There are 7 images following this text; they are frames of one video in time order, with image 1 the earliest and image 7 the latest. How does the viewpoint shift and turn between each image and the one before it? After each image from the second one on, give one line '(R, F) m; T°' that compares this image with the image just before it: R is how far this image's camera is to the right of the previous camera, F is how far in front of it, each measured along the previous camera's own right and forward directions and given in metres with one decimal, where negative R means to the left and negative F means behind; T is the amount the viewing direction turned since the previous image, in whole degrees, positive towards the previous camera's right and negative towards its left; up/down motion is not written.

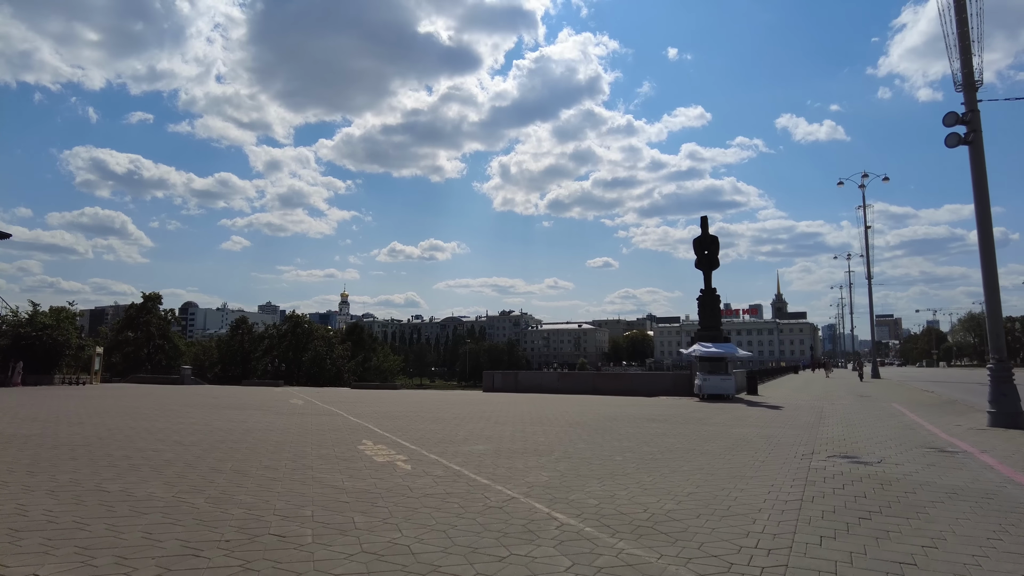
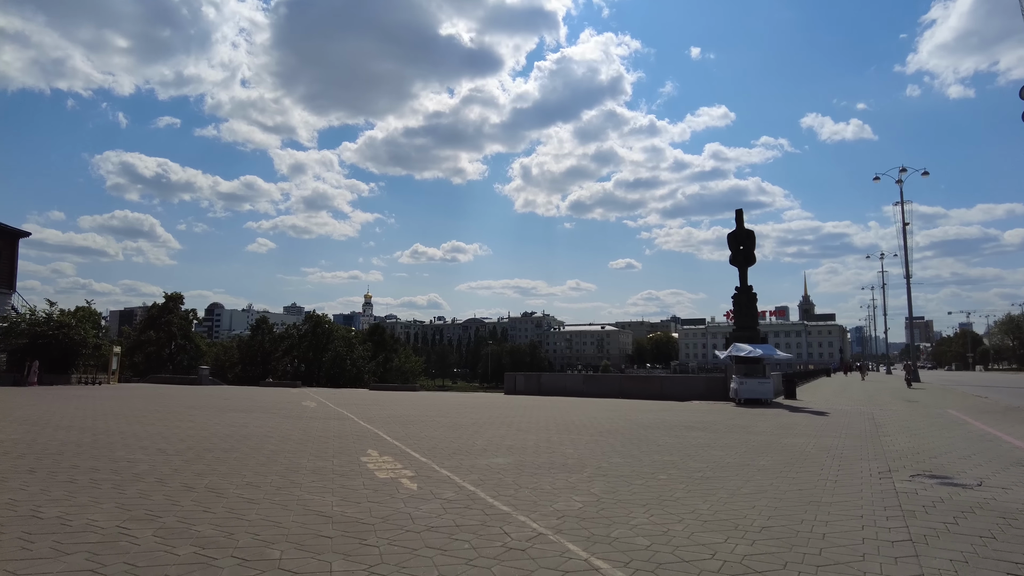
(0.0, +1.4) m; -2°
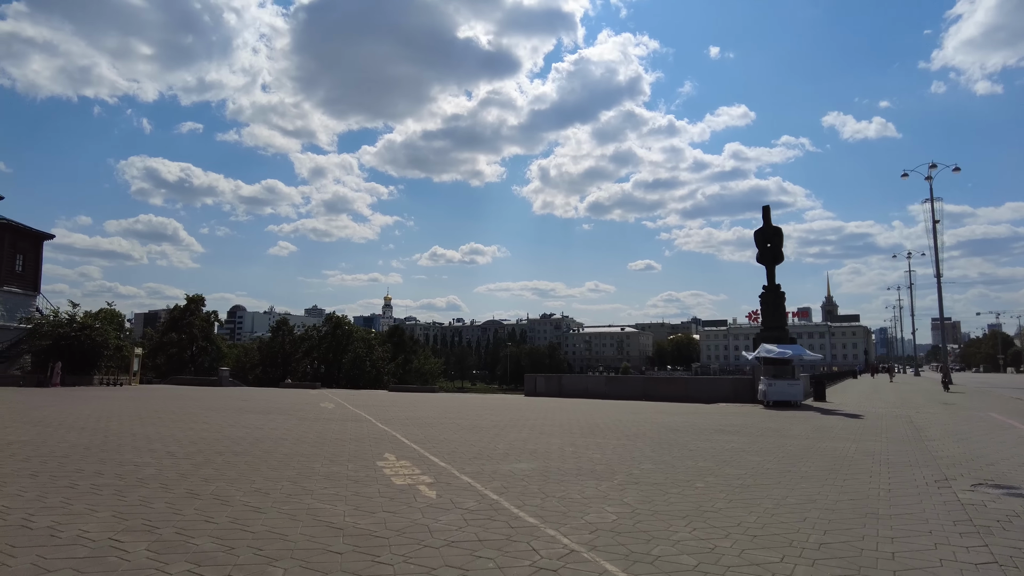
(-0.1, +0.5) m; -2°
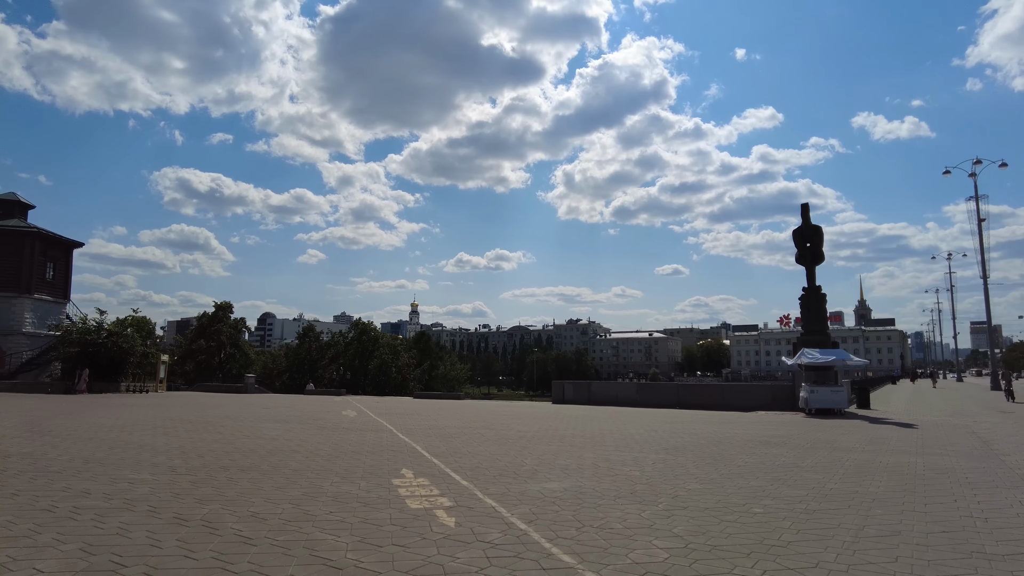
(0.0, +0.9) m; -2°
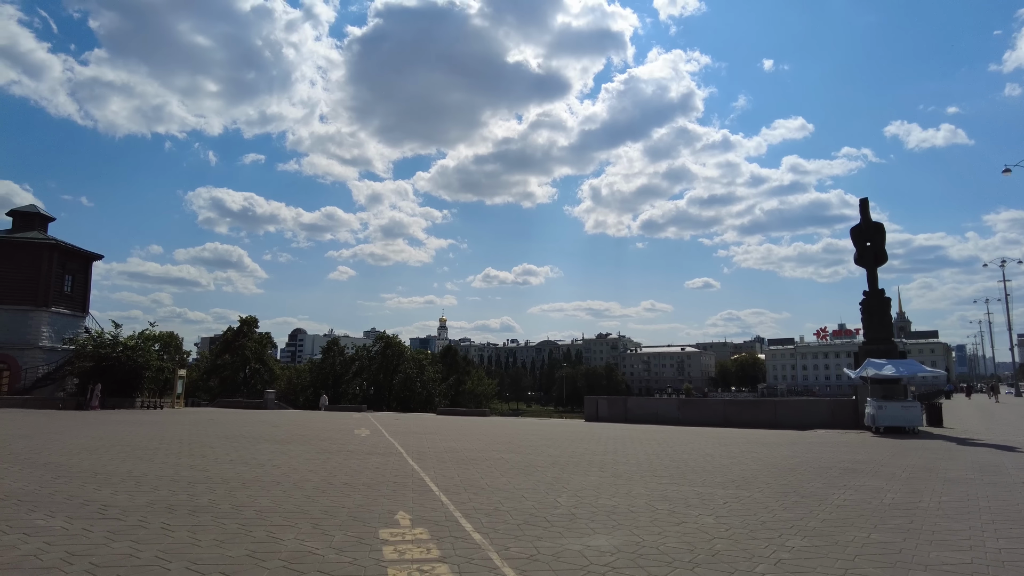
(0.0, +2.2) m; -2°
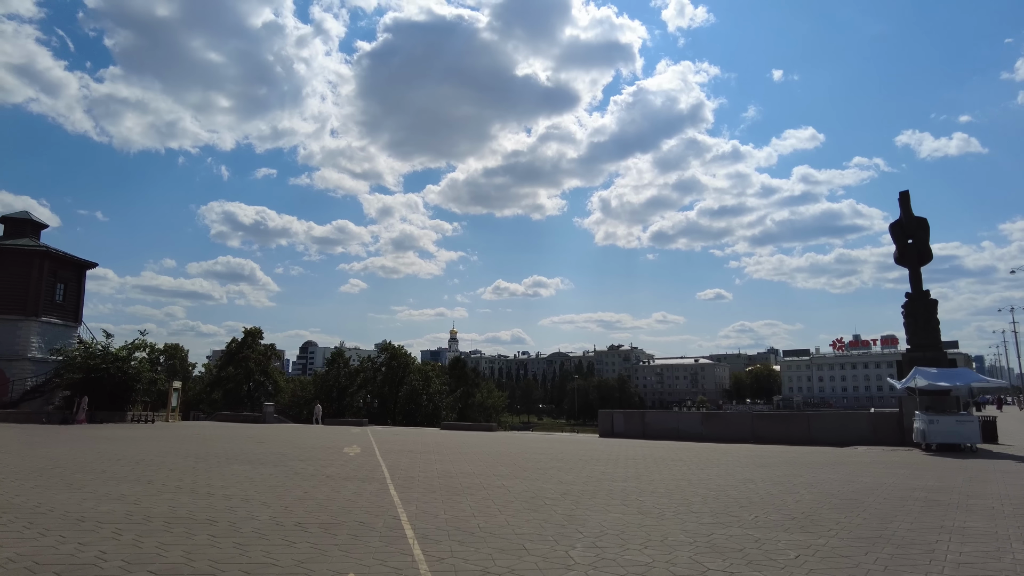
(+0.1, +2.0) m; -1°
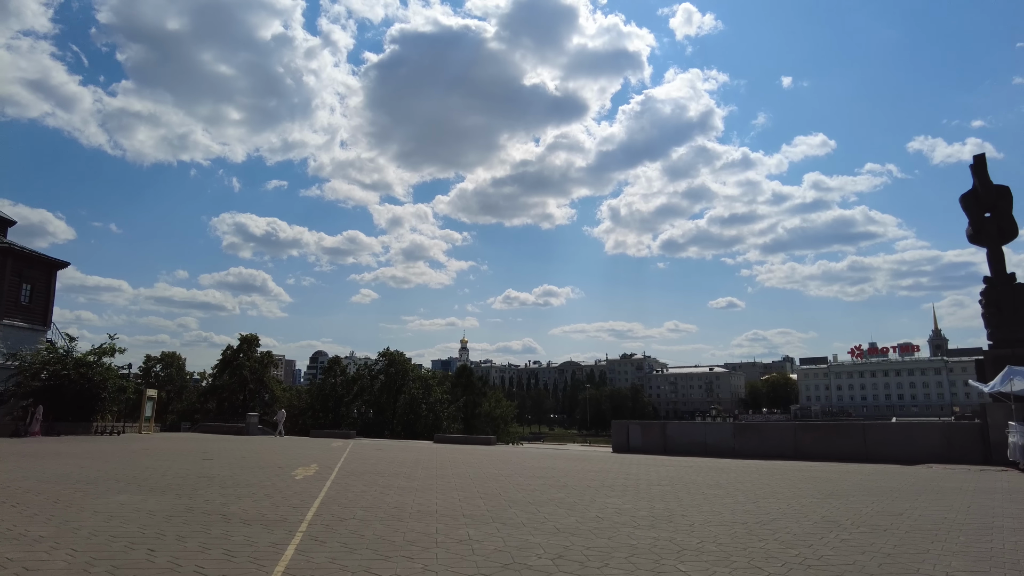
(+0.5, +3.7) m; -1°
